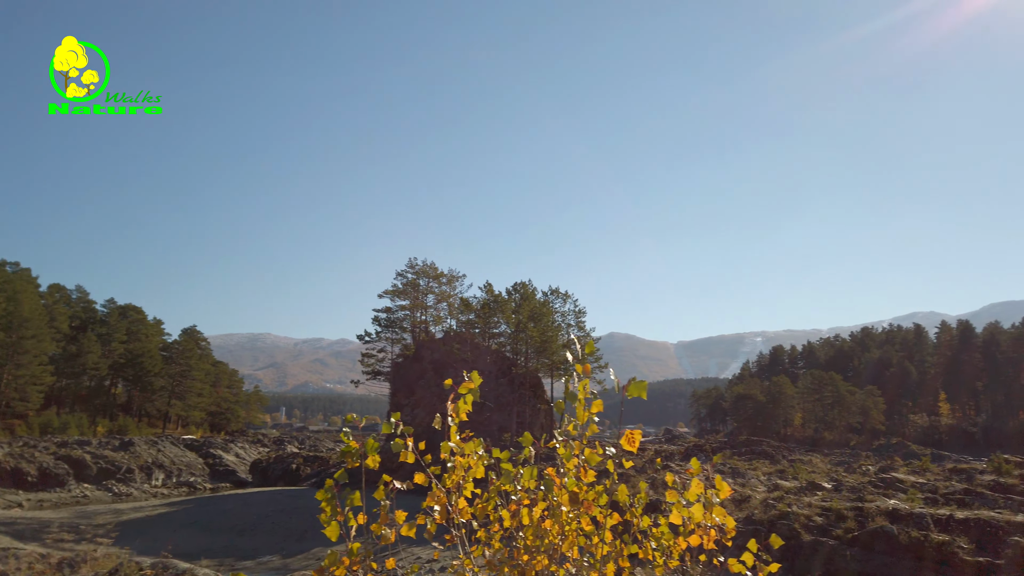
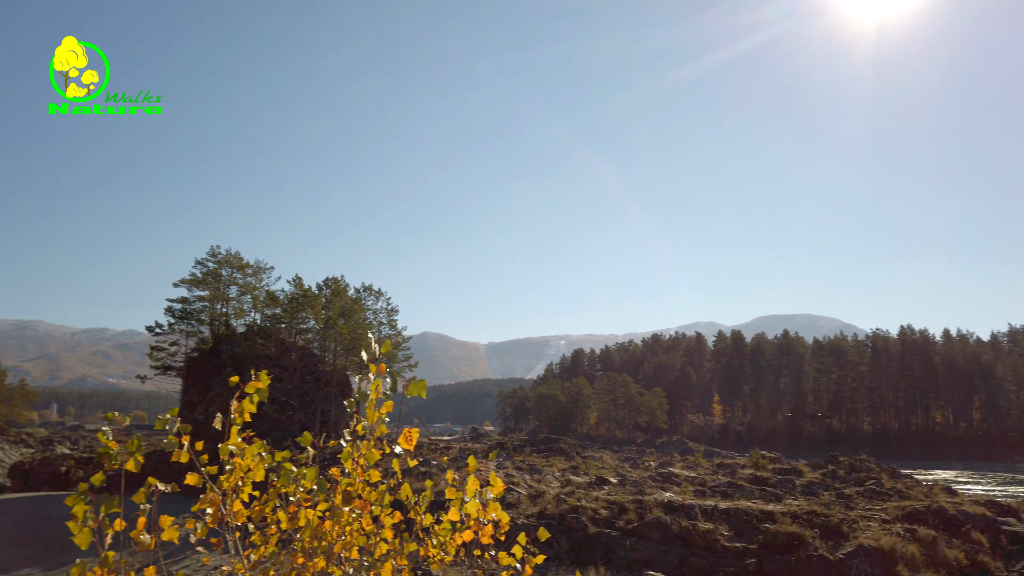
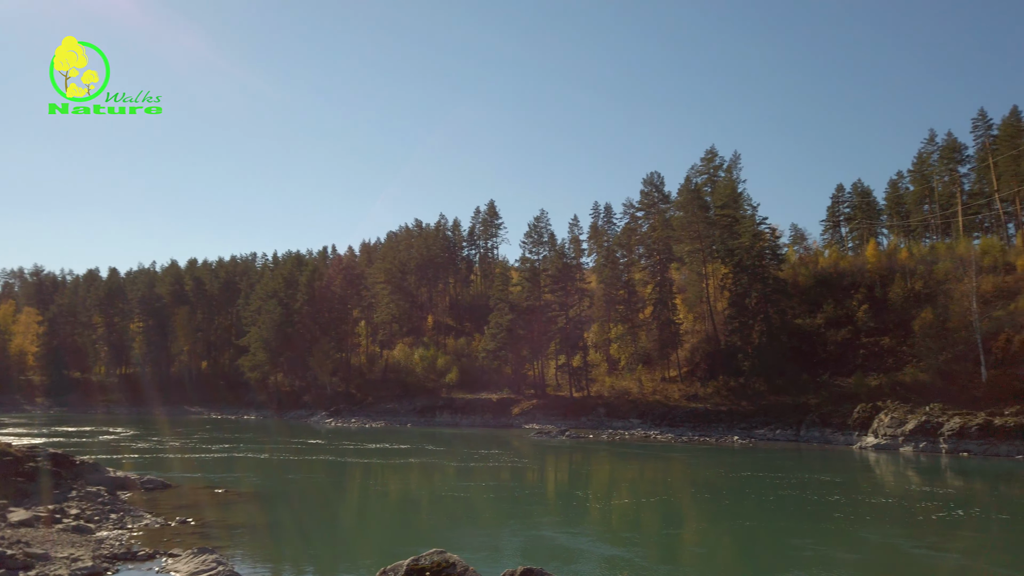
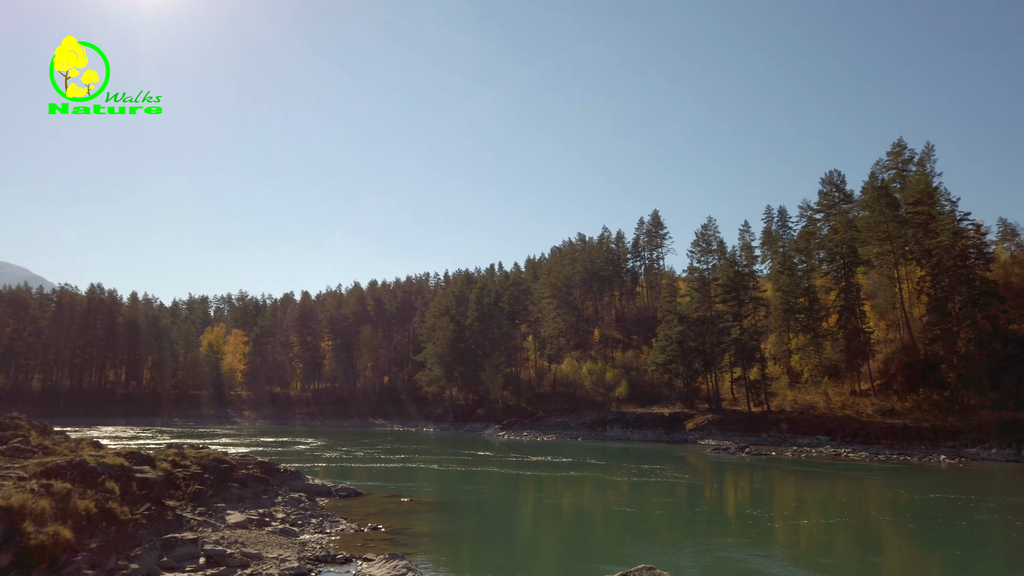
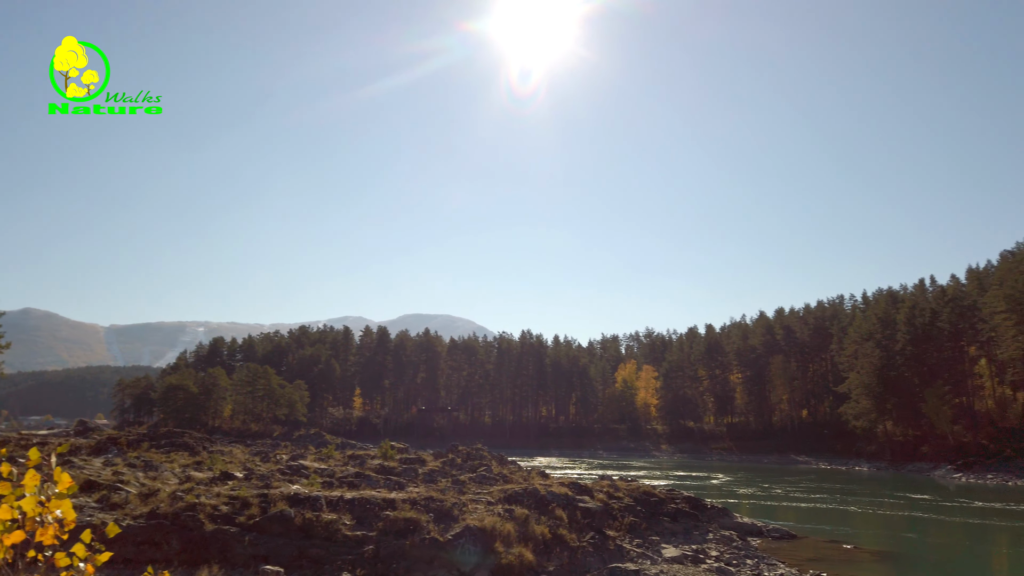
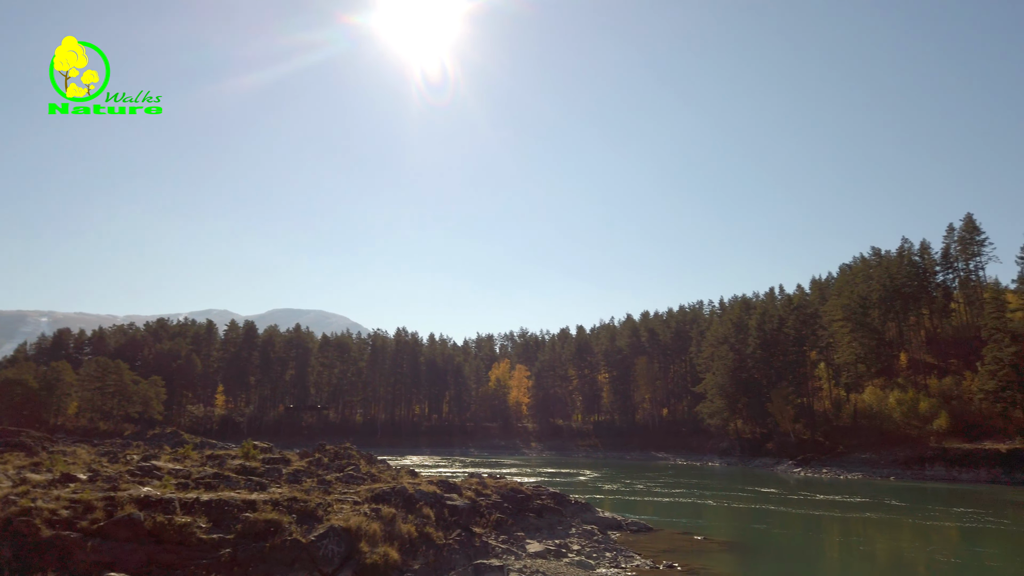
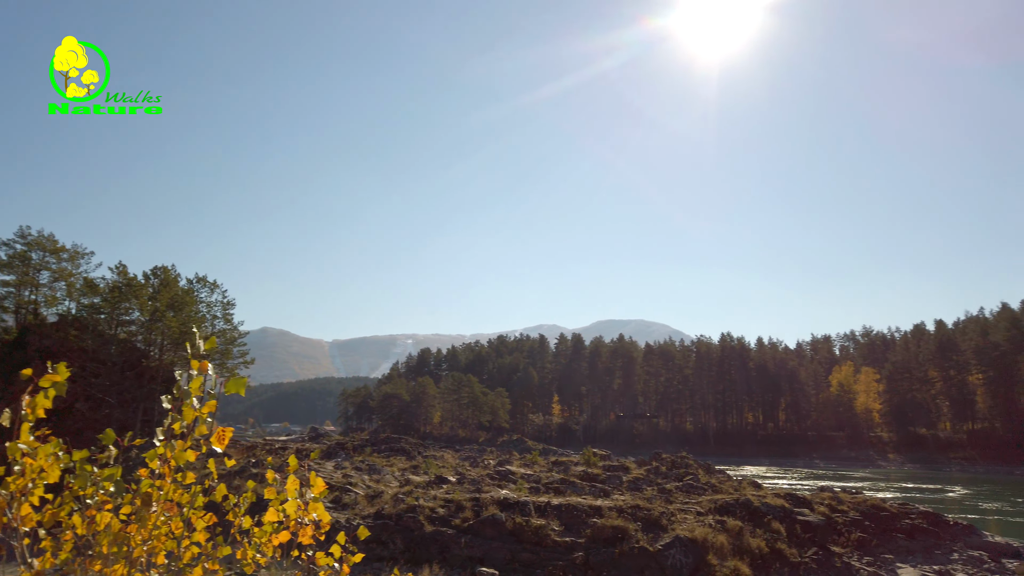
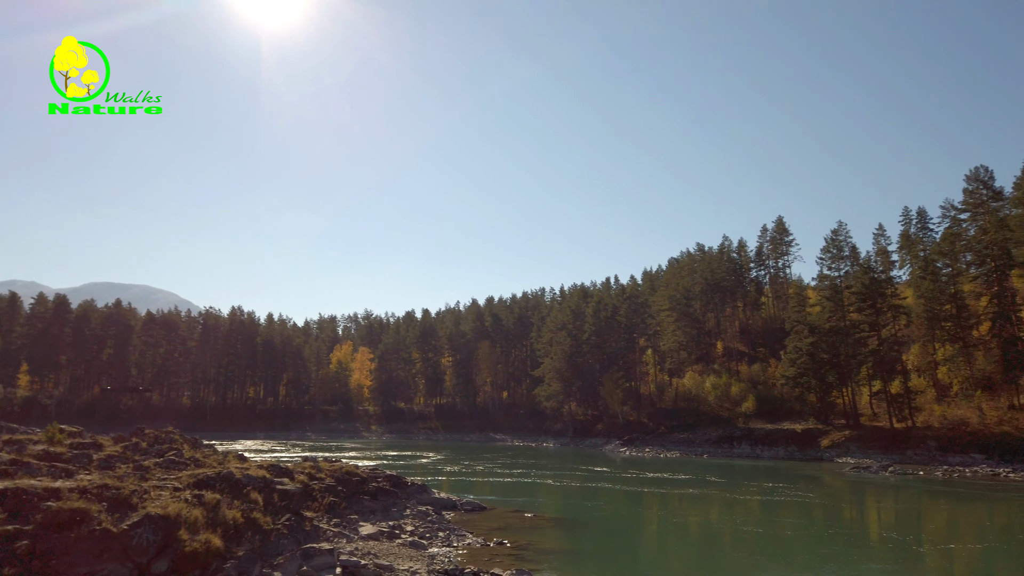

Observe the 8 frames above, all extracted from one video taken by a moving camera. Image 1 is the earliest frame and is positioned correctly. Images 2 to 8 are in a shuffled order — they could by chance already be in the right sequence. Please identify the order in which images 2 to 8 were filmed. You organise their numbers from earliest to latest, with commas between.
2, 7, 5, 6, 8, 4, 3
